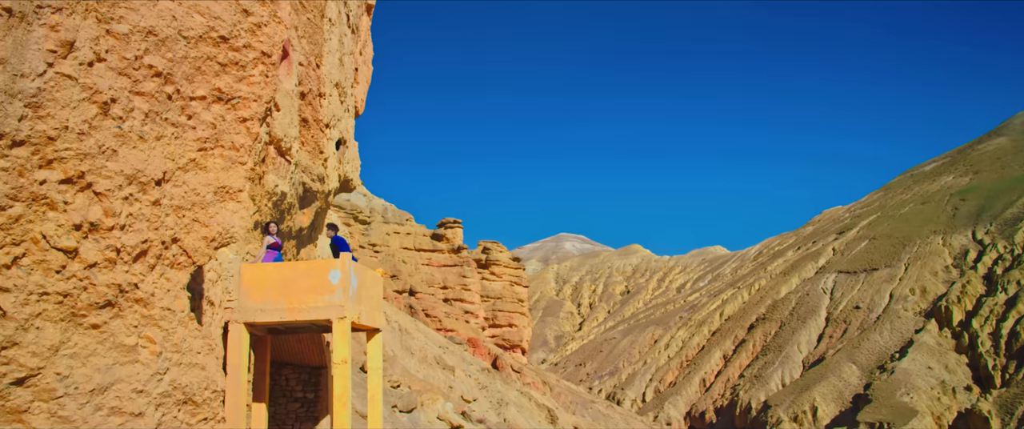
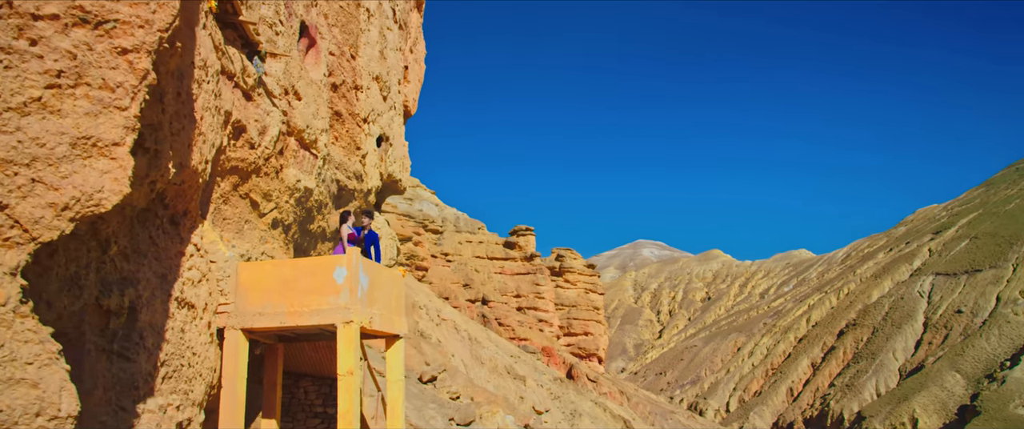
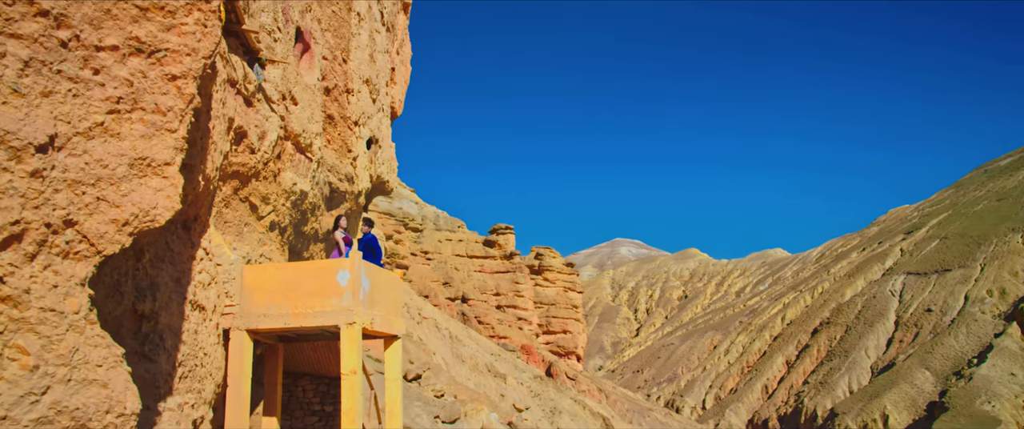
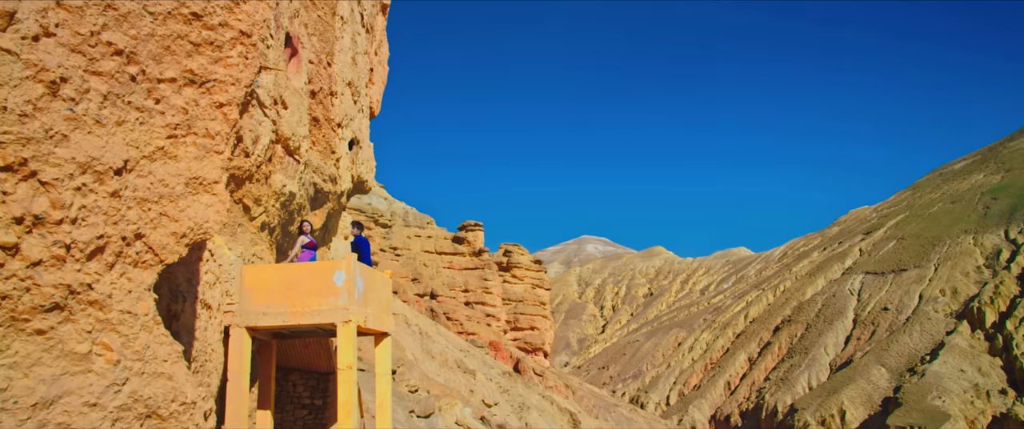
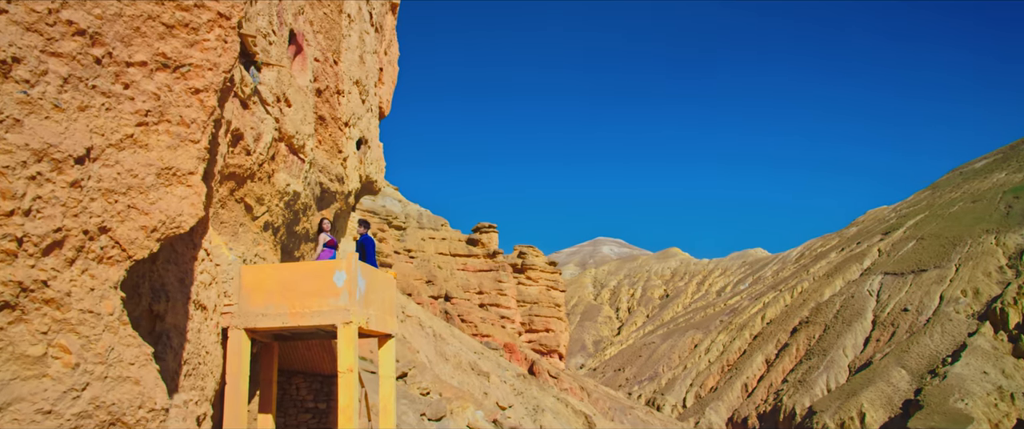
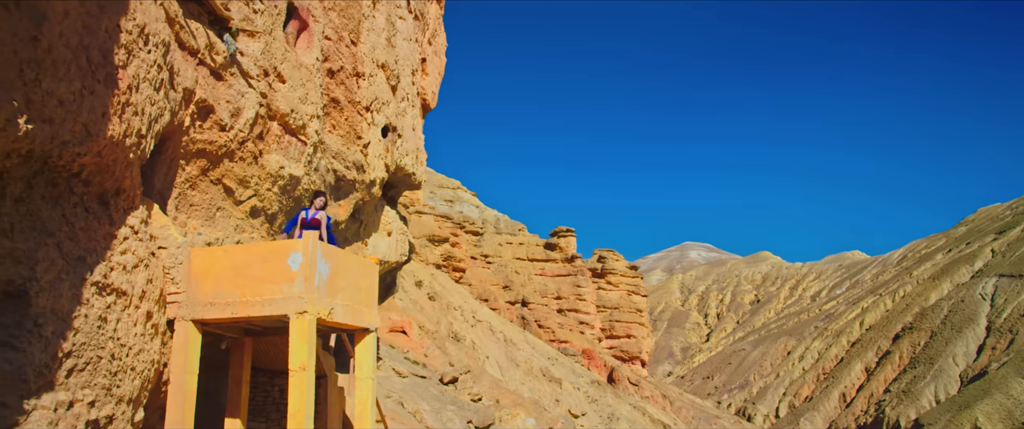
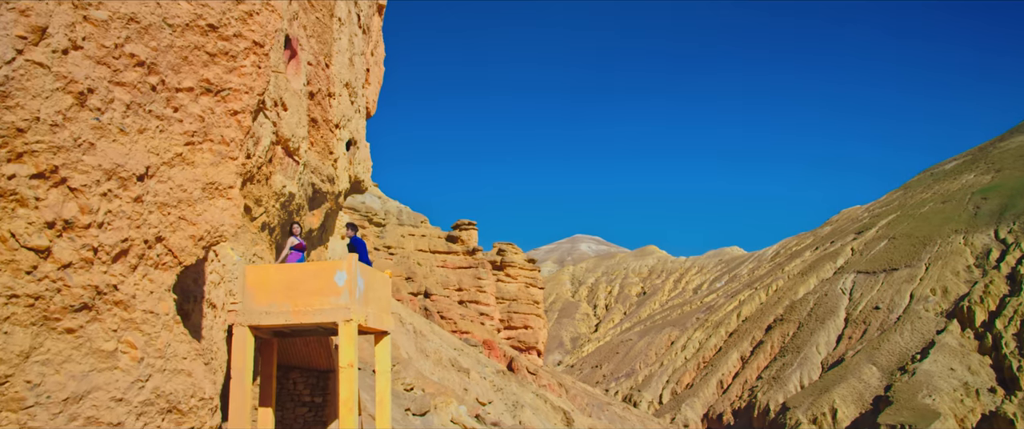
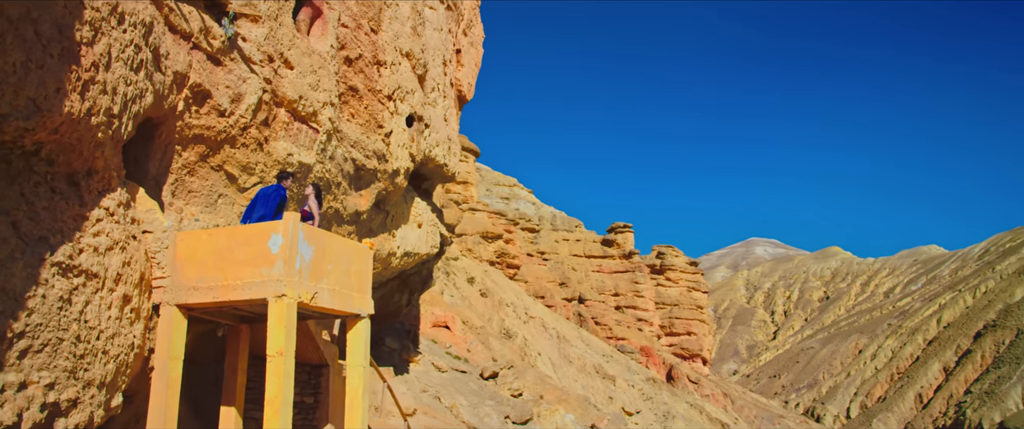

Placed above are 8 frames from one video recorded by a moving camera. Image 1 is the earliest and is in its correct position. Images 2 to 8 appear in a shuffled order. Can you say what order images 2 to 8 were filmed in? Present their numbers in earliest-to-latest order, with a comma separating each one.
7, 4, 5, 3, 2, 6, 8
